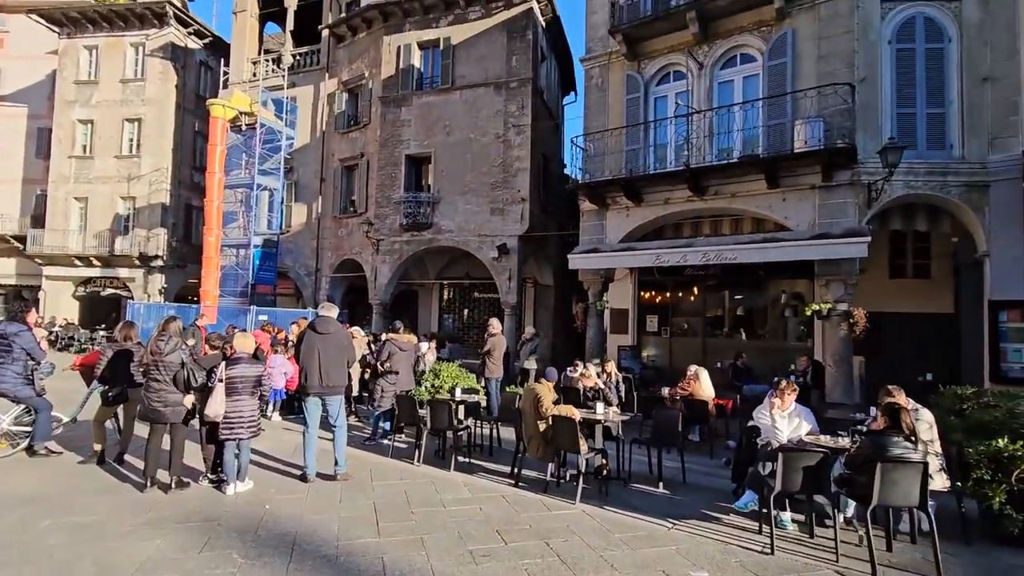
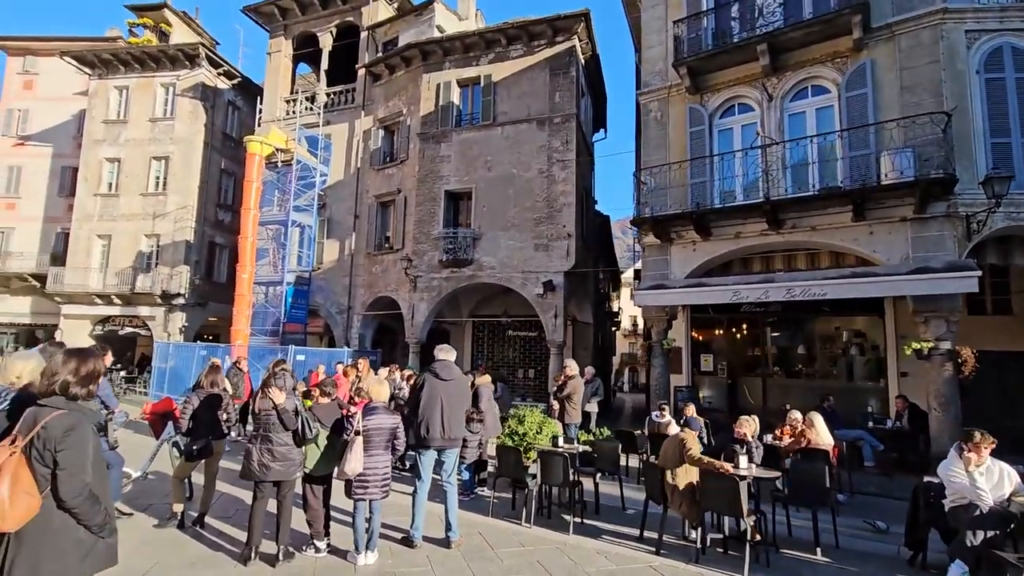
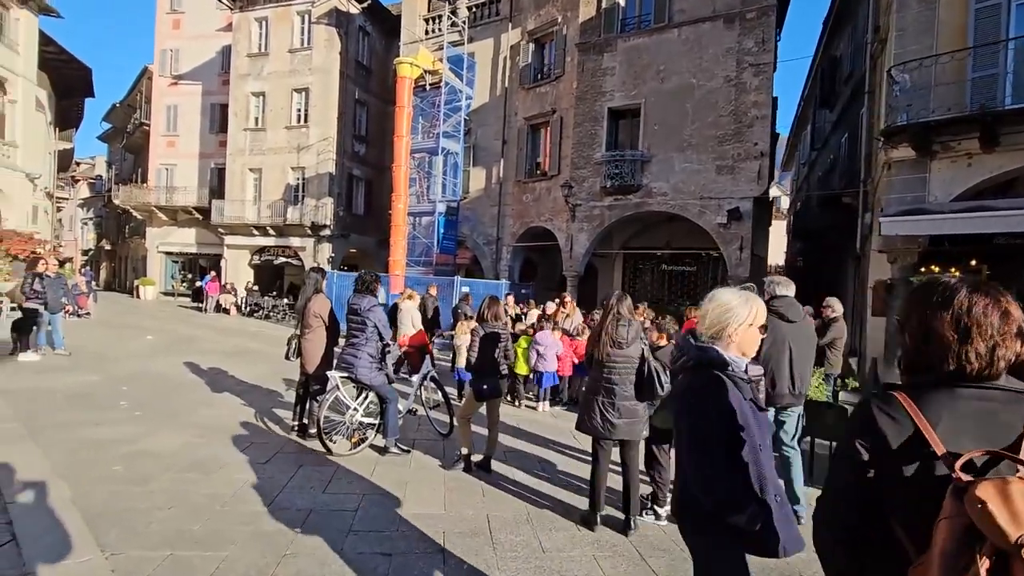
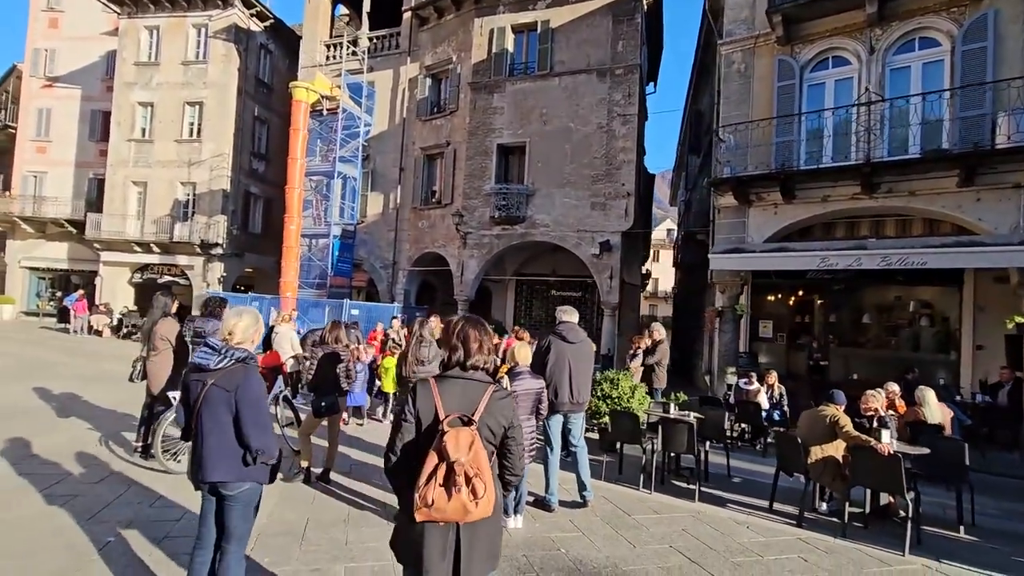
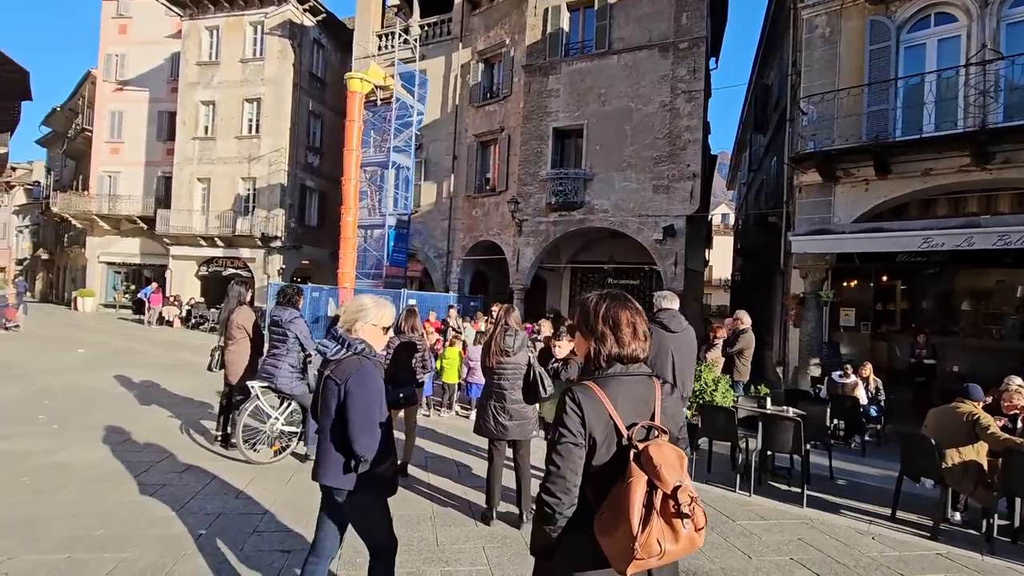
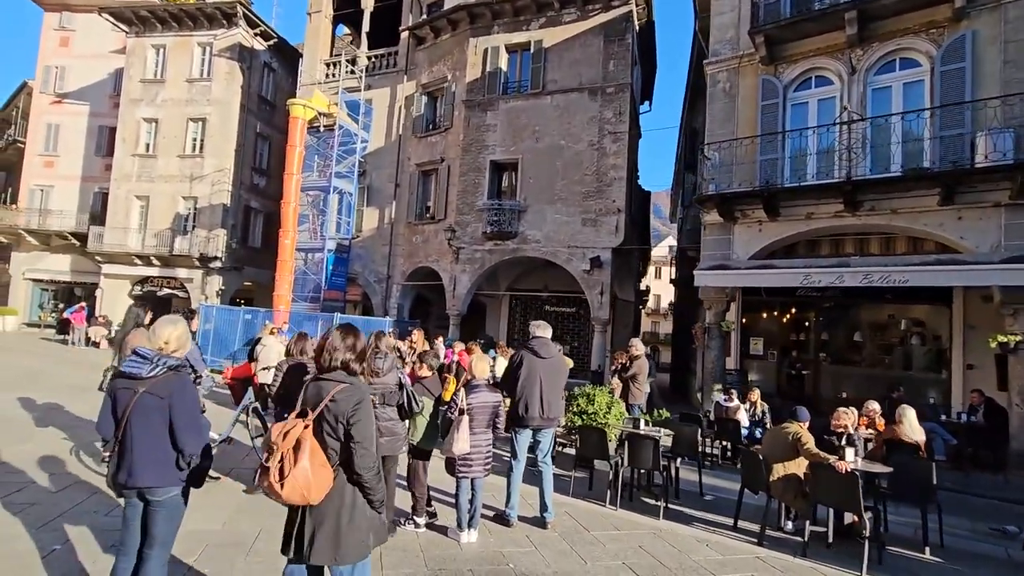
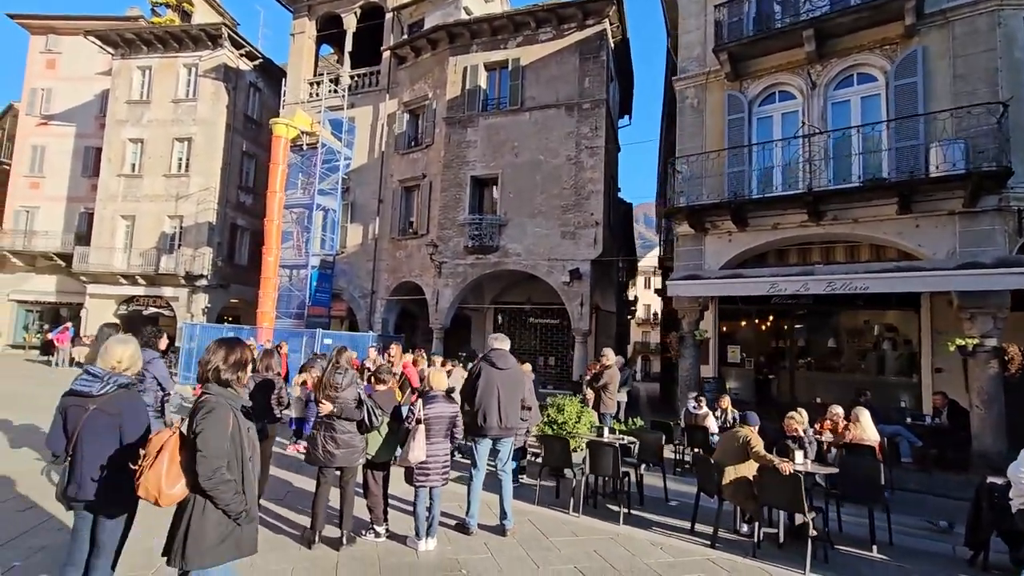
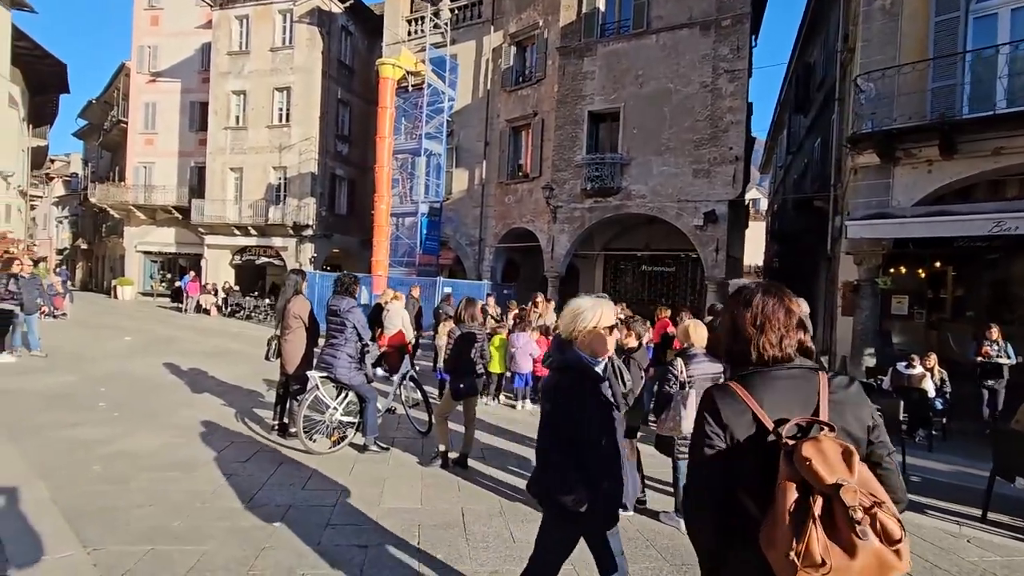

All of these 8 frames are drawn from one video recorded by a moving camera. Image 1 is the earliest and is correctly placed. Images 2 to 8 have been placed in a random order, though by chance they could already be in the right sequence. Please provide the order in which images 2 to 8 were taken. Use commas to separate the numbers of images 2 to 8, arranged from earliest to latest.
2, 7, 6, 4, 5, 8, 3
